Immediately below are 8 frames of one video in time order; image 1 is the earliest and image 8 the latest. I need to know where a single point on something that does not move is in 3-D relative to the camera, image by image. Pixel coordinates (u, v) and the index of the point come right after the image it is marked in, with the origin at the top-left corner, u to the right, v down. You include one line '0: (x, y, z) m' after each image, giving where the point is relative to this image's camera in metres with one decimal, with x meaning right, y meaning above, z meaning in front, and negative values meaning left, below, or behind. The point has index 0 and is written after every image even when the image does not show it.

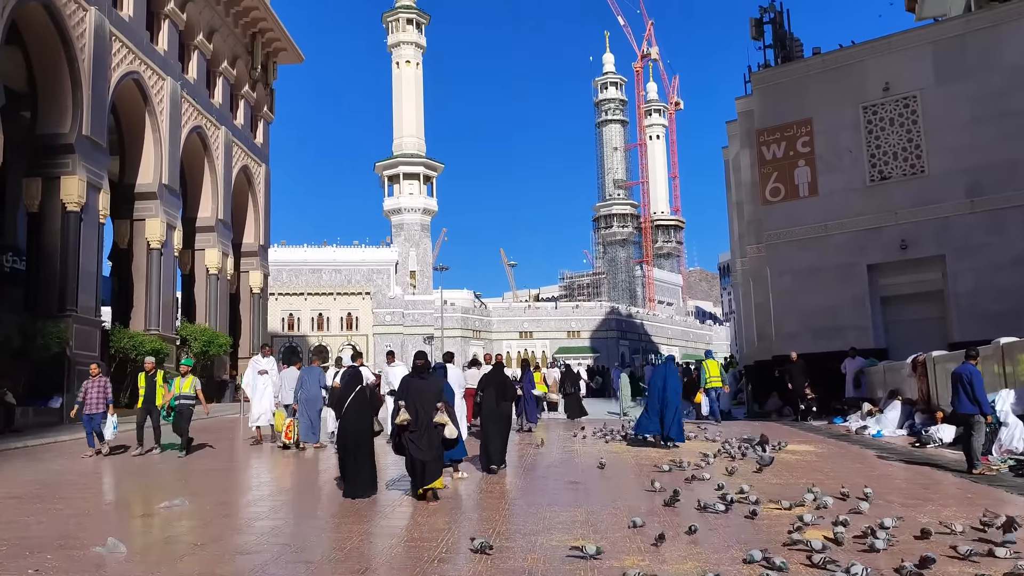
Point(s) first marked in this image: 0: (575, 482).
0: (+0.5, -1.6, +7.5) m
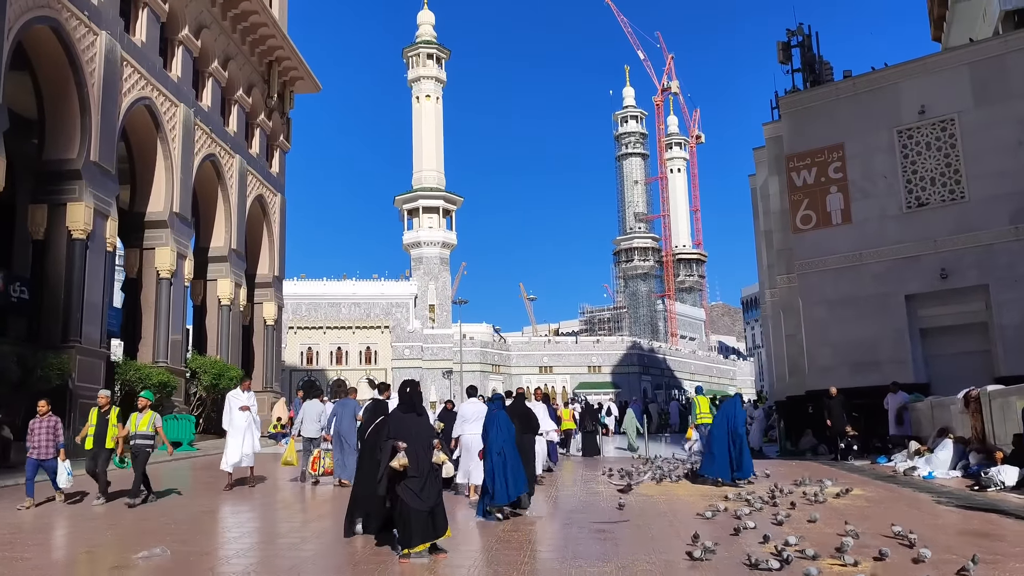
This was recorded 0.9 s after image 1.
0: (+0.7, -1.8, +6.7) m
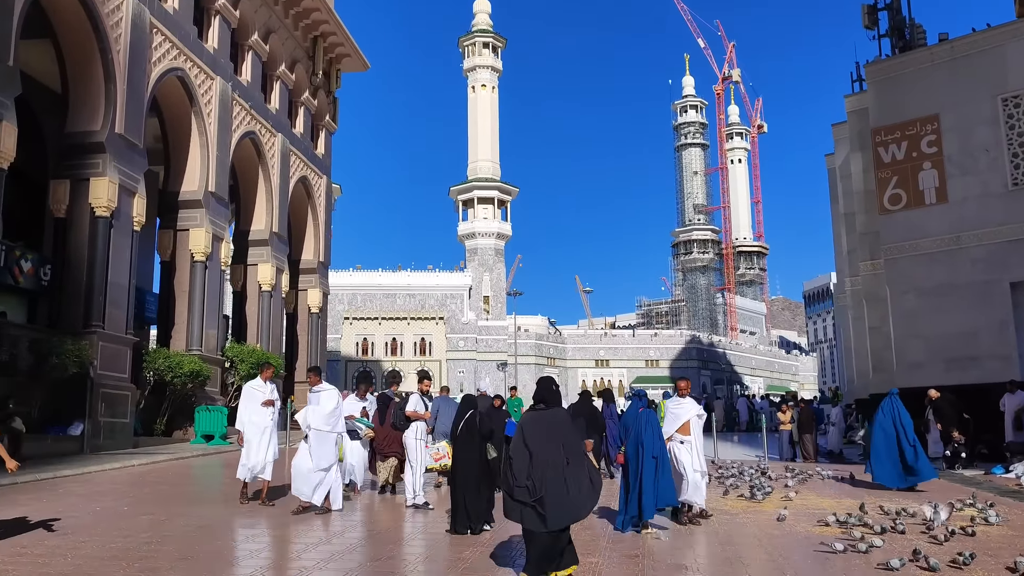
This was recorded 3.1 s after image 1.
0: (+1.0, -1.6, +5.3) m
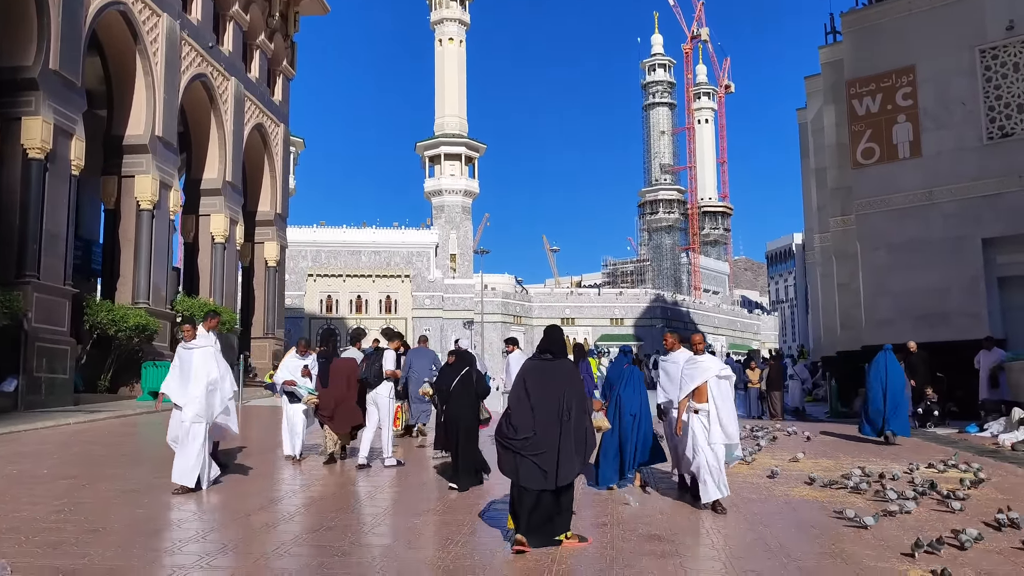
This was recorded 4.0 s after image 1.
0: (+0.8, -1.3, +4.8) m
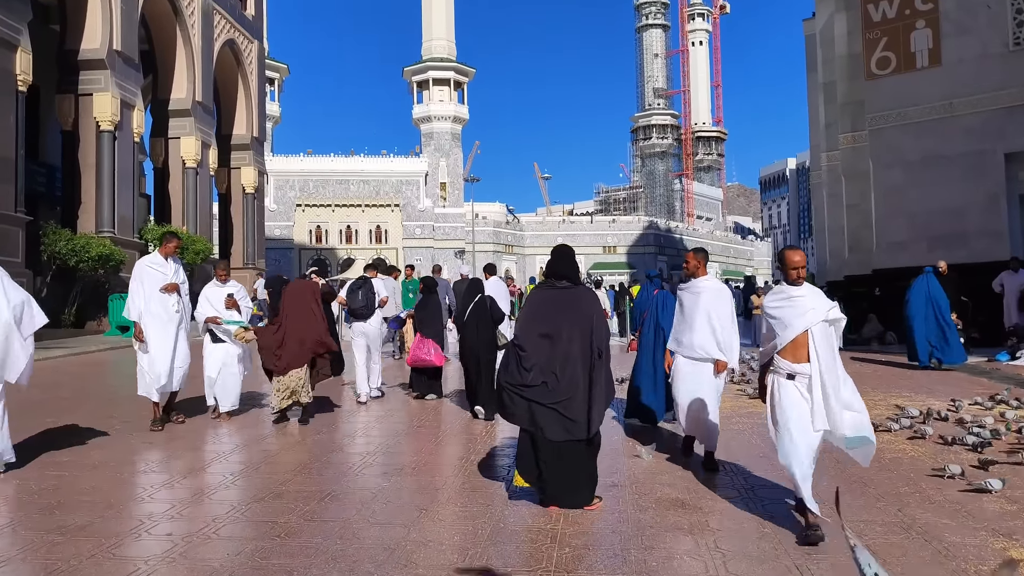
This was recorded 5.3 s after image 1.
0: (+0.7, -0.9, +3.9) m
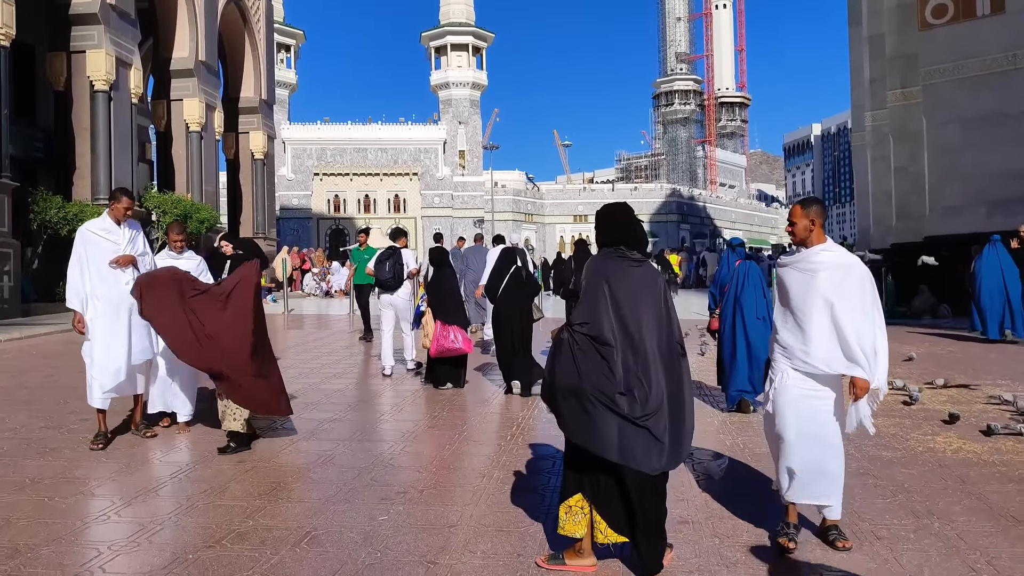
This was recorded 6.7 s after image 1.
0: (+0.9, -0.8, +2.9) m
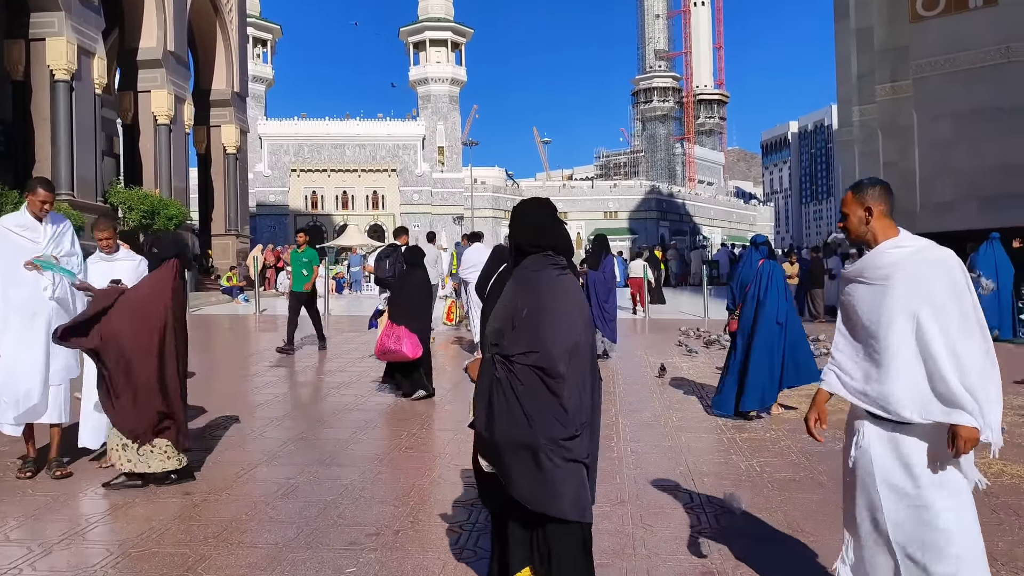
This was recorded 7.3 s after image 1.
0: (+0.8, -0.8, +2.5) m
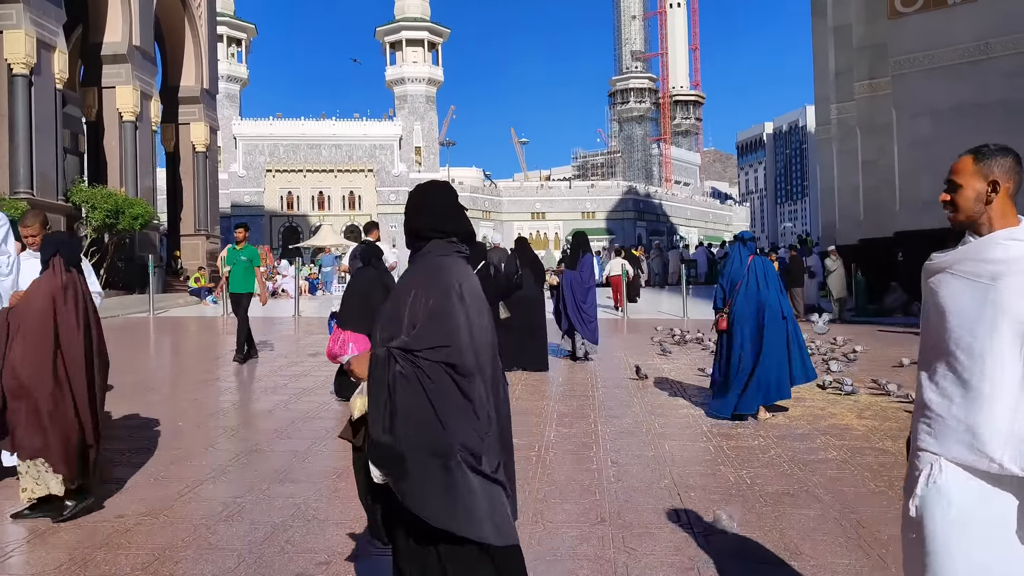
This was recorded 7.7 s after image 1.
0: (+0.8, -0.8, +2.2) m
